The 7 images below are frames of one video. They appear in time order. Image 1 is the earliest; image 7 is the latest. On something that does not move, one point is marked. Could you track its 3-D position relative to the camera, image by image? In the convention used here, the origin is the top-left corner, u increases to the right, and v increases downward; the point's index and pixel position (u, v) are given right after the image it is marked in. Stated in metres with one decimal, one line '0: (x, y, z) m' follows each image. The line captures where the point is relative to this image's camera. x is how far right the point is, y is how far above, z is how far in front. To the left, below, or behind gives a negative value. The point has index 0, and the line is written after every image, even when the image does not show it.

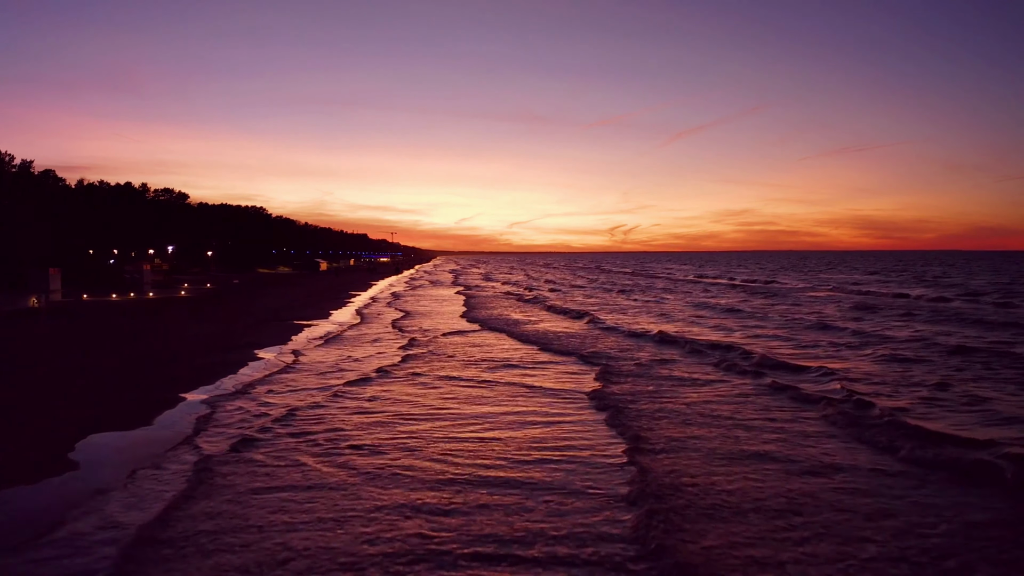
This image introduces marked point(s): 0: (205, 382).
0: (-8.0, -2.3, +17.2) m
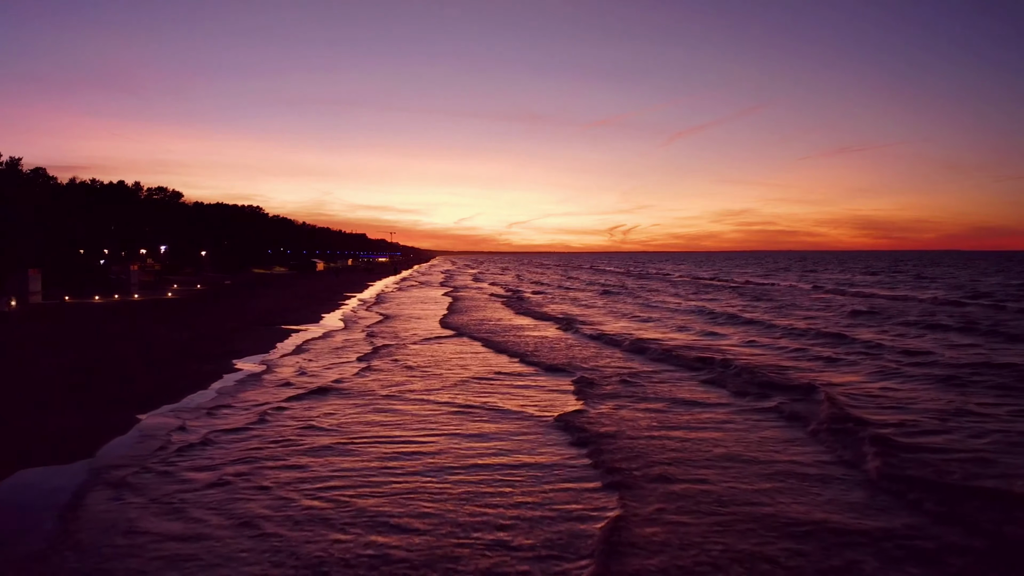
0: (-8.2, -2.4, +16.2) m
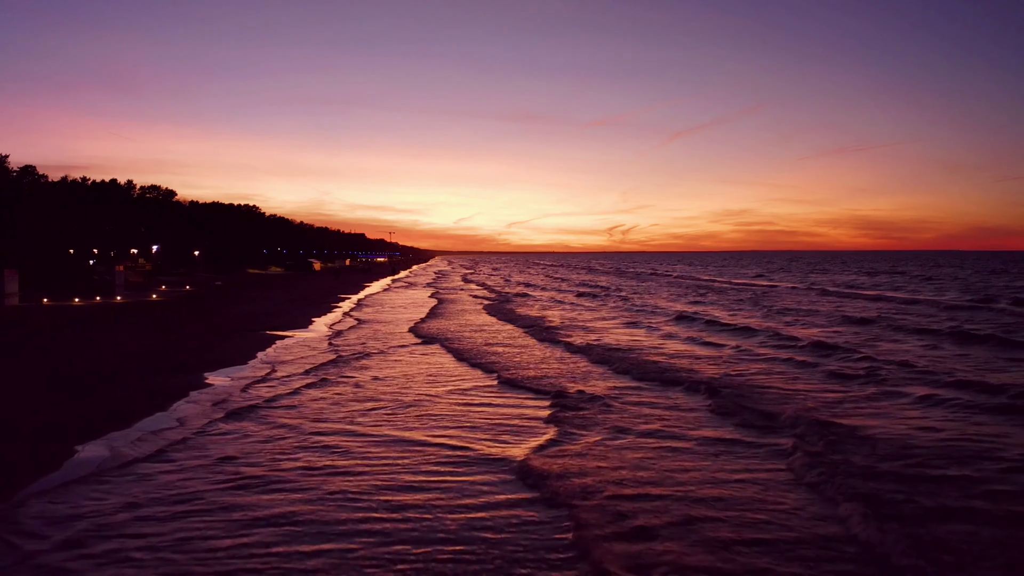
0: (-8.0, -2.4, +14.6) m
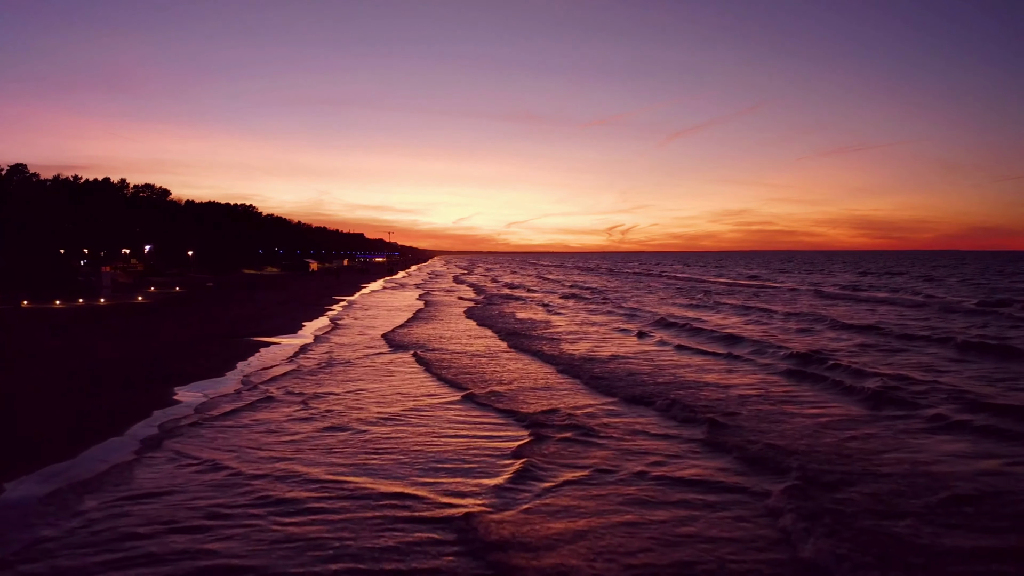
0: (-7.9, -2.5, +13.4) m
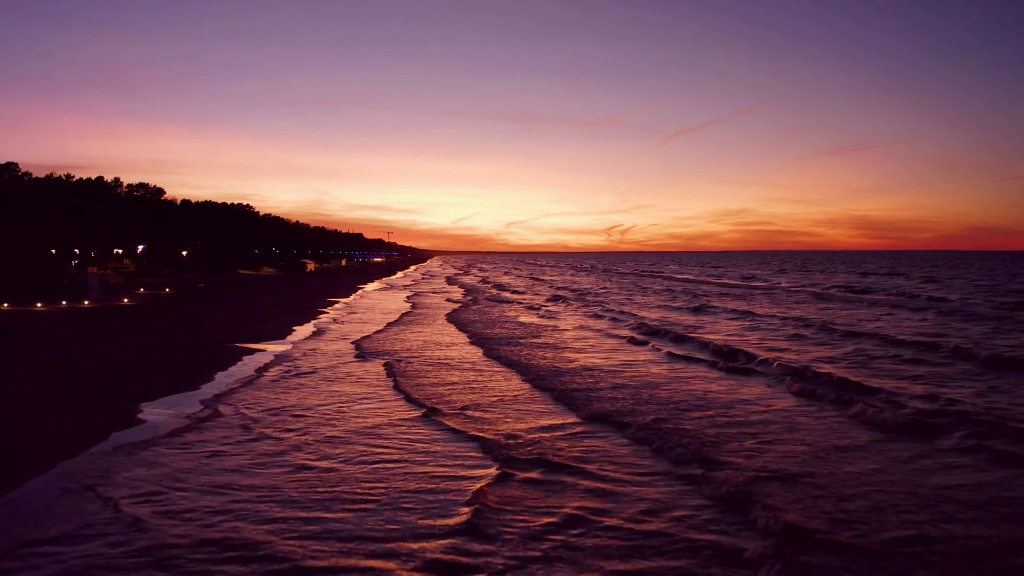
0: (-7.8, -2.6, +12.3) m
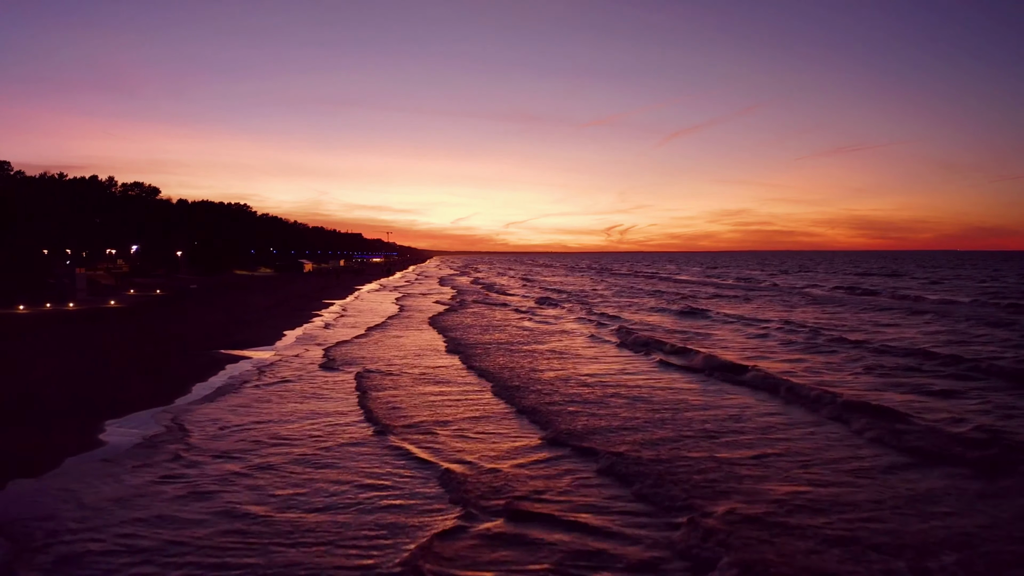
0: (-7.7, -2.6, +11.2) m
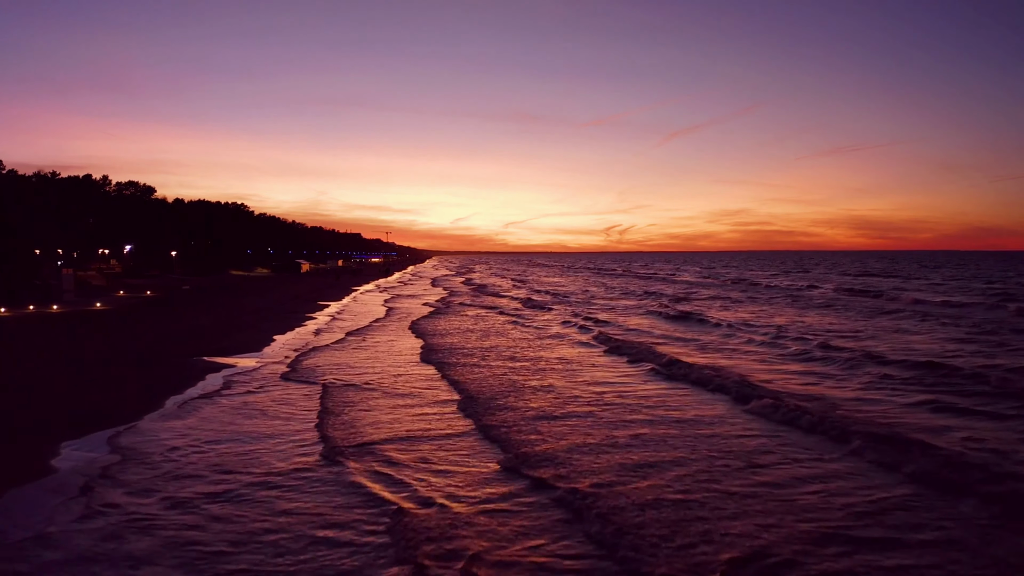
0: (-7.7, -2.7, +10.3) m
